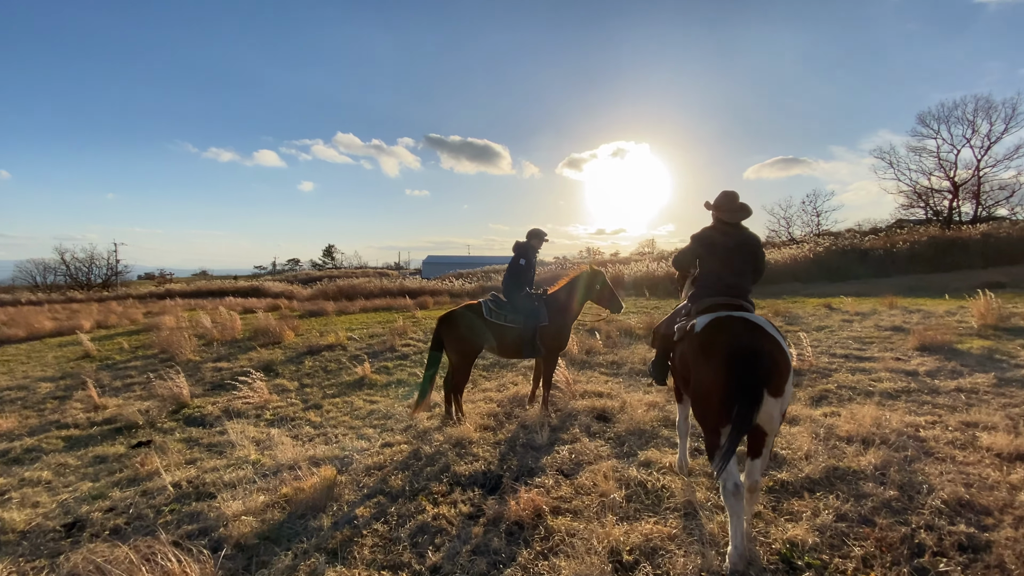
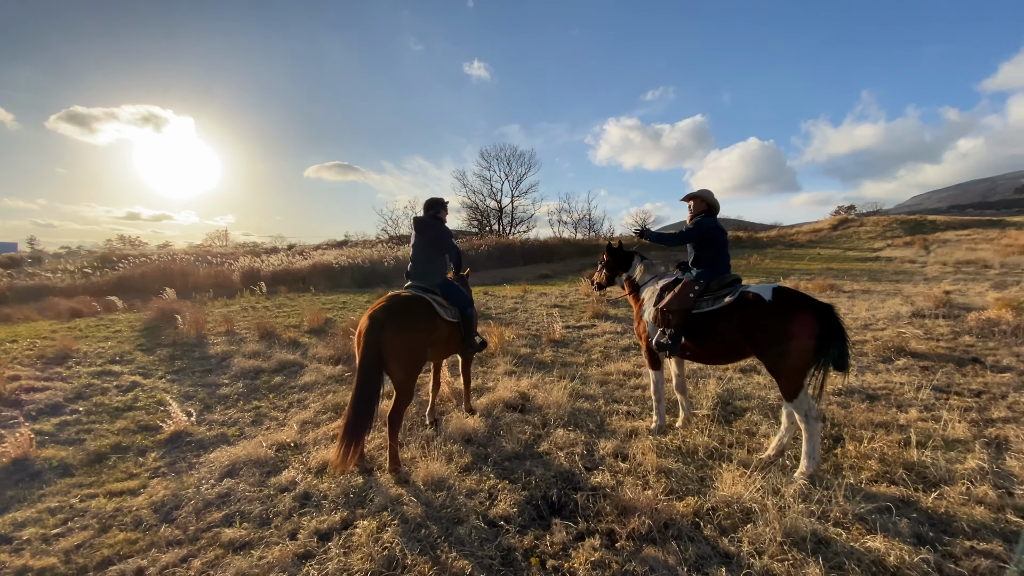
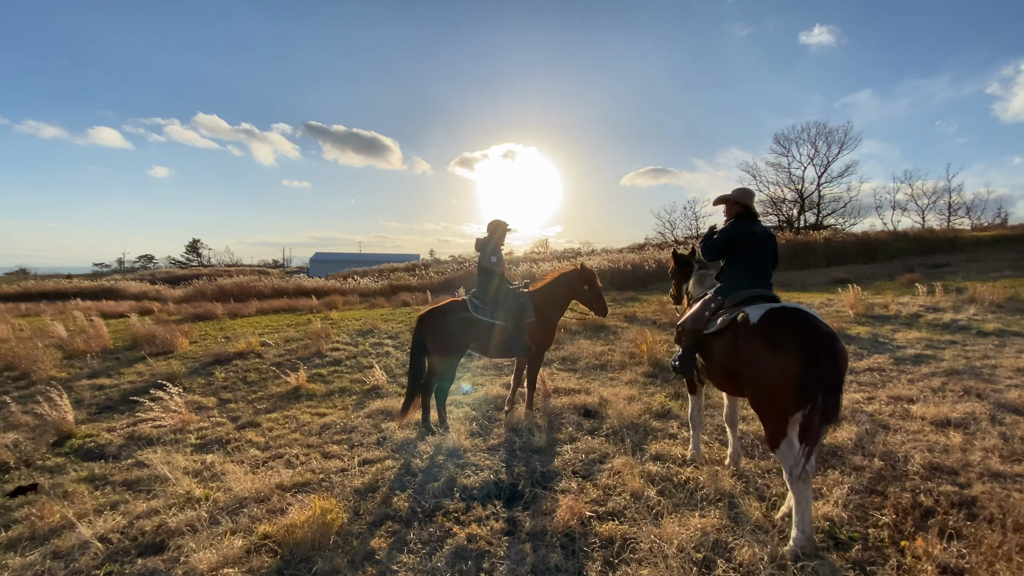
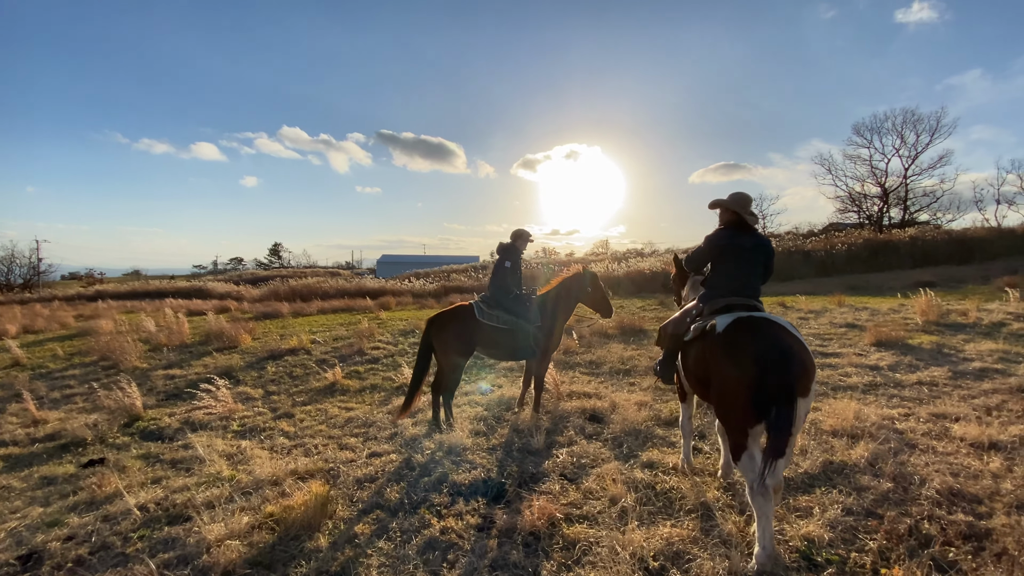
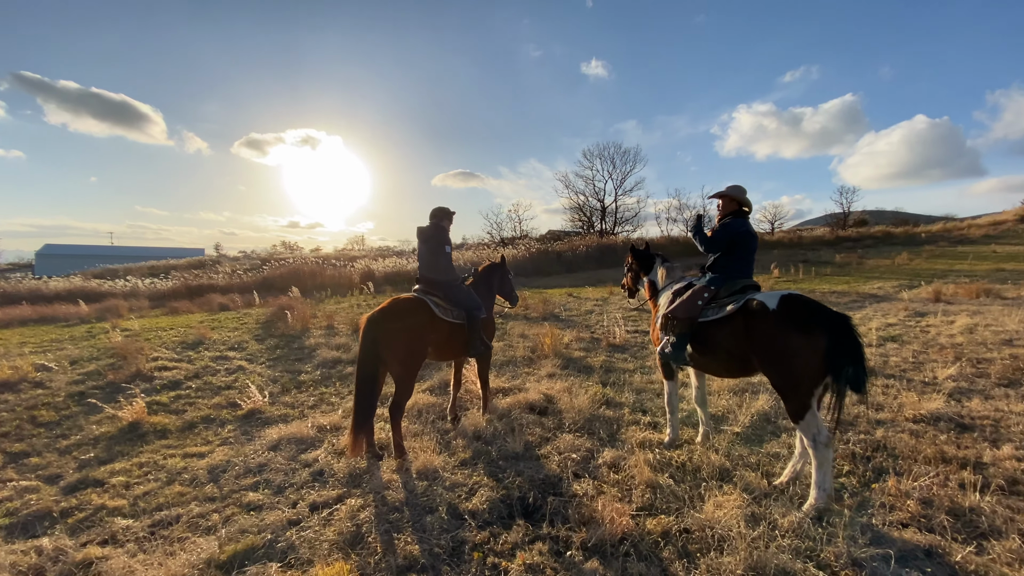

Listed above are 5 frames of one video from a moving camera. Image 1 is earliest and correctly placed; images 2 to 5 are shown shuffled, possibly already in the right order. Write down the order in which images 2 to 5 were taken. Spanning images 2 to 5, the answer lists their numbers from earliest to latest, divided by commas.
4, 3, 5, 2
